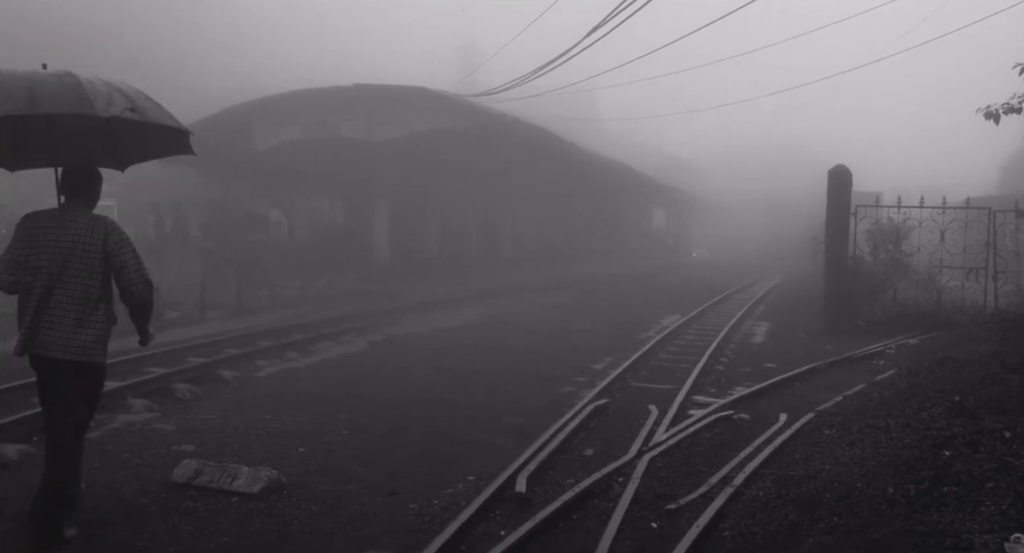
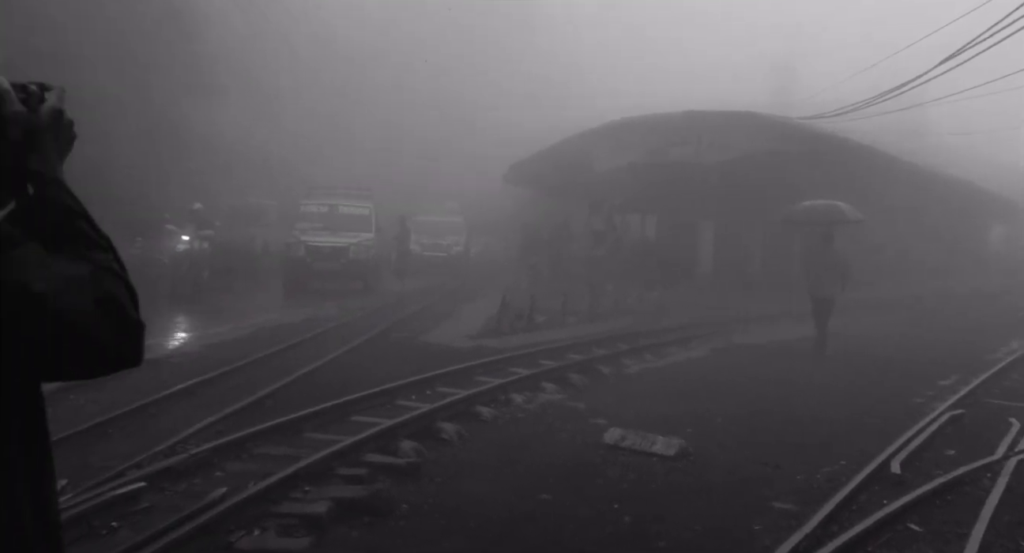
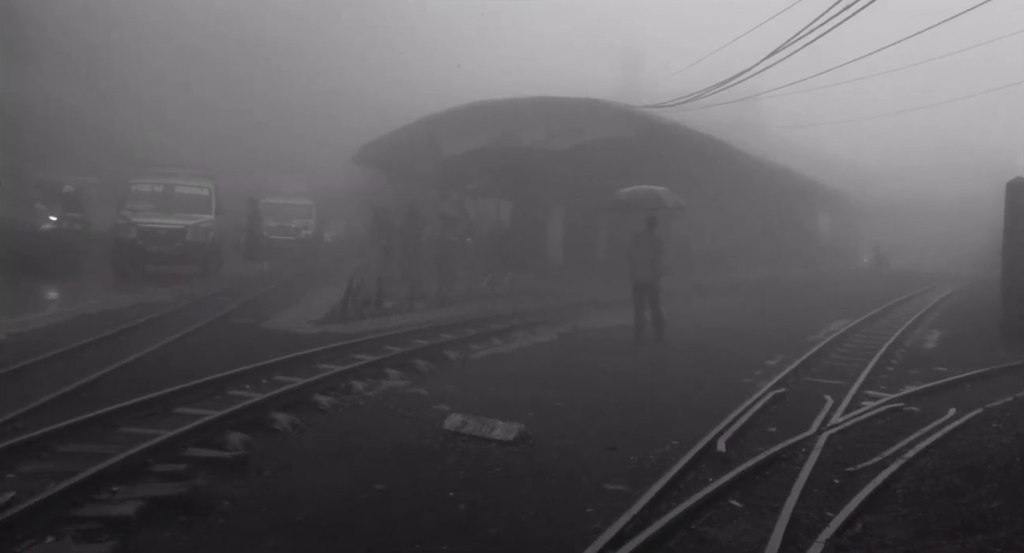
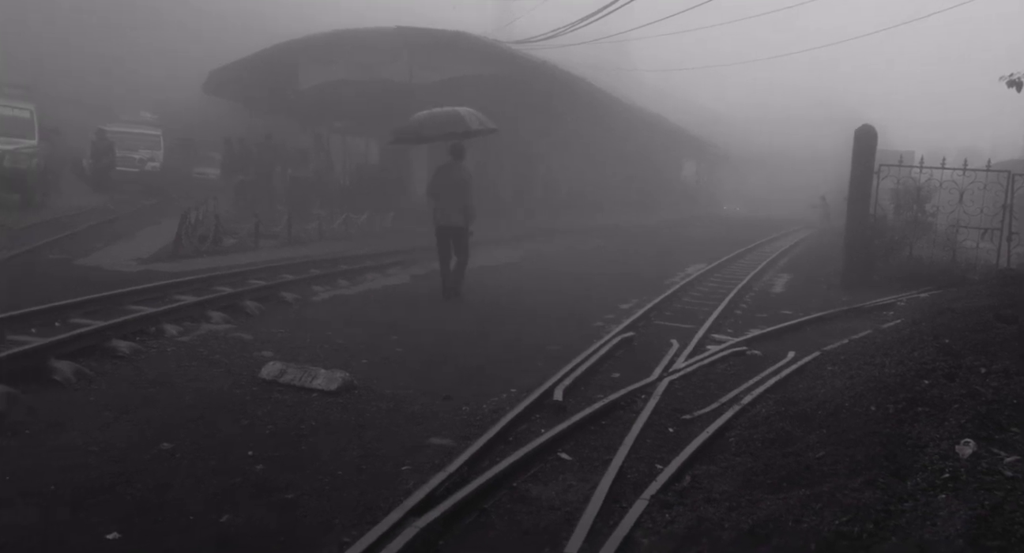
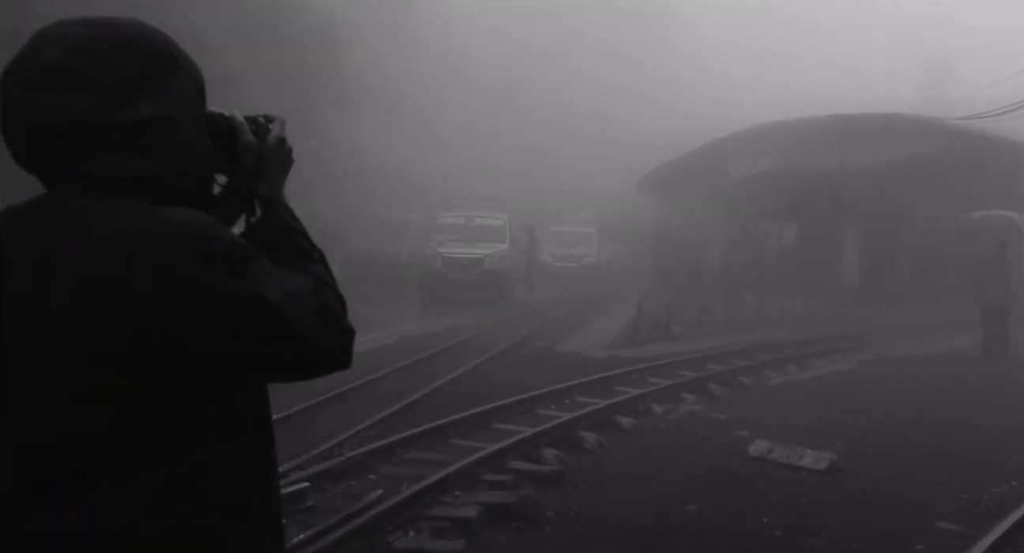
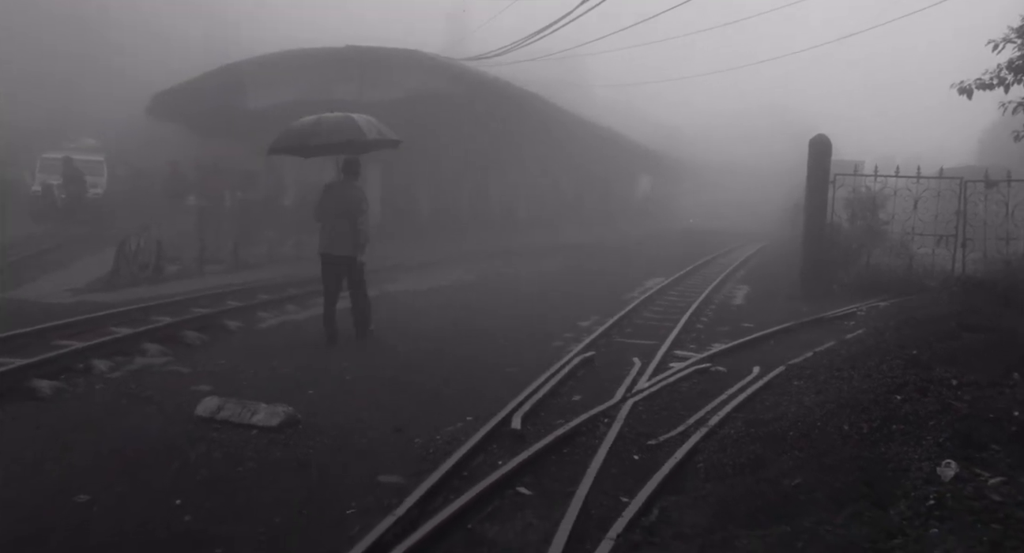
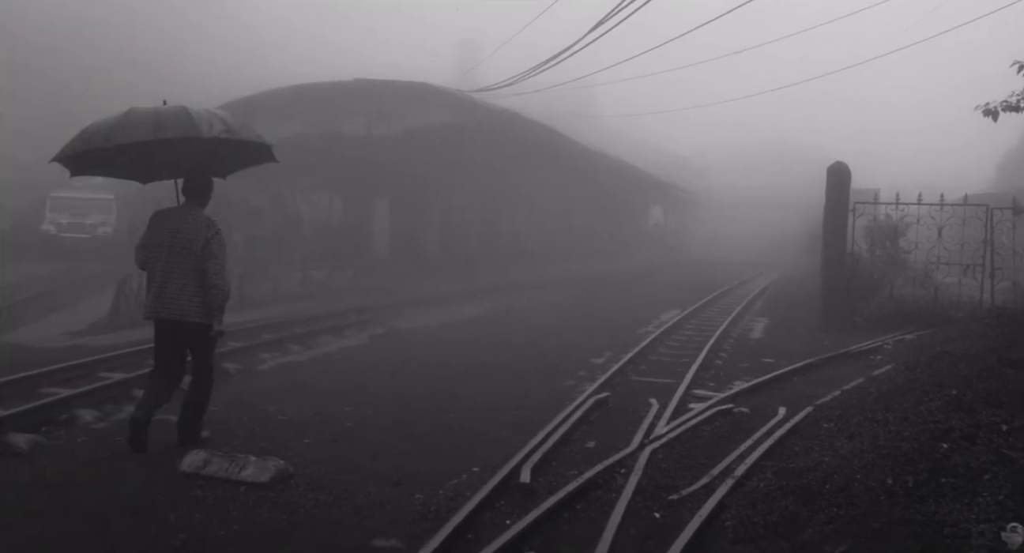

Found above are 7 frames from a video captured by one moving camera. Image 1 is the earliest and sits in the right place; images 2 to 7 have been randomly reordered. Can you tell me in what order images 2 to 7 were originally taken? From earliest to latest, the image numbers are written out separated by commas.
7, 6, 4, 3, 2, 5
